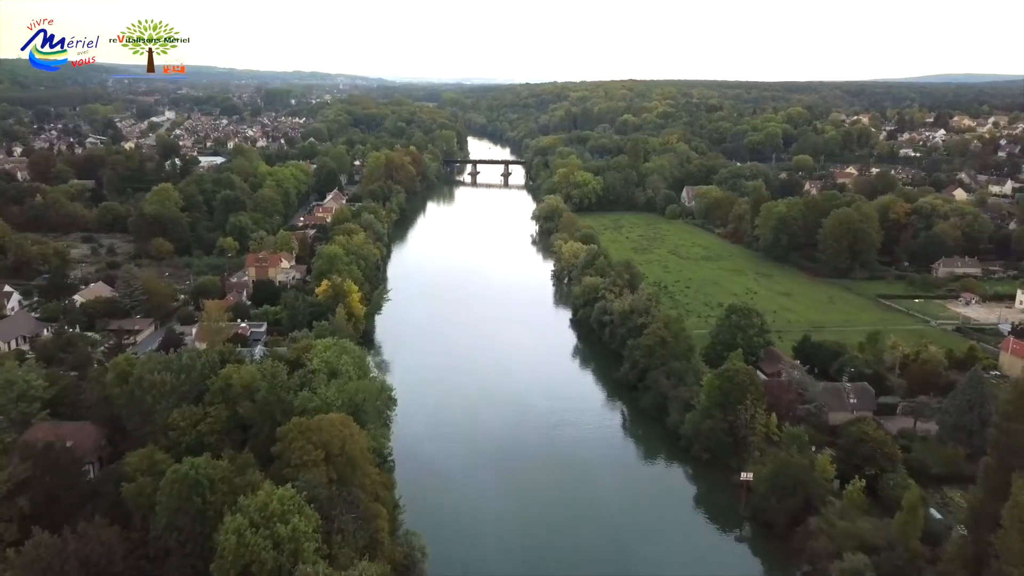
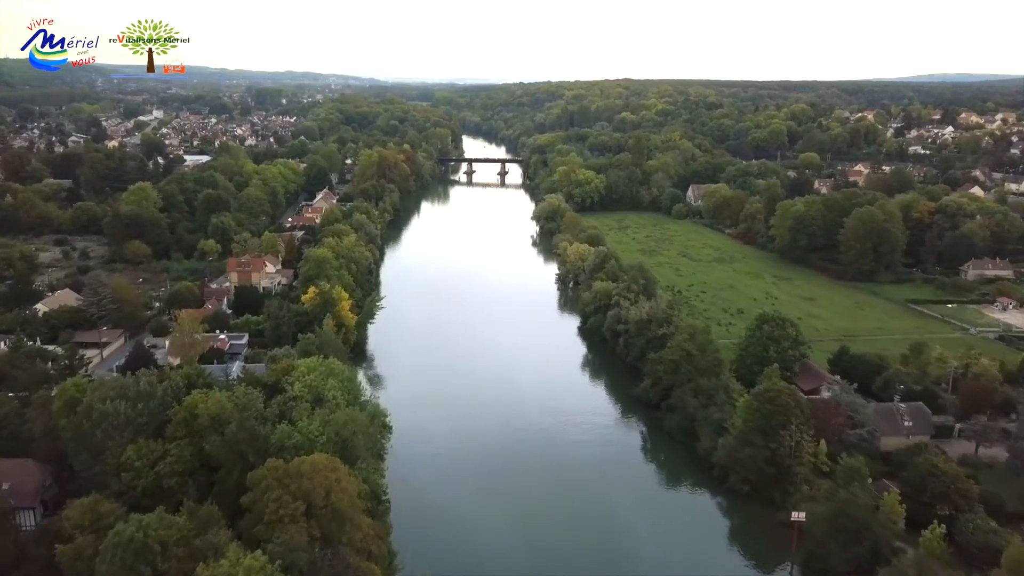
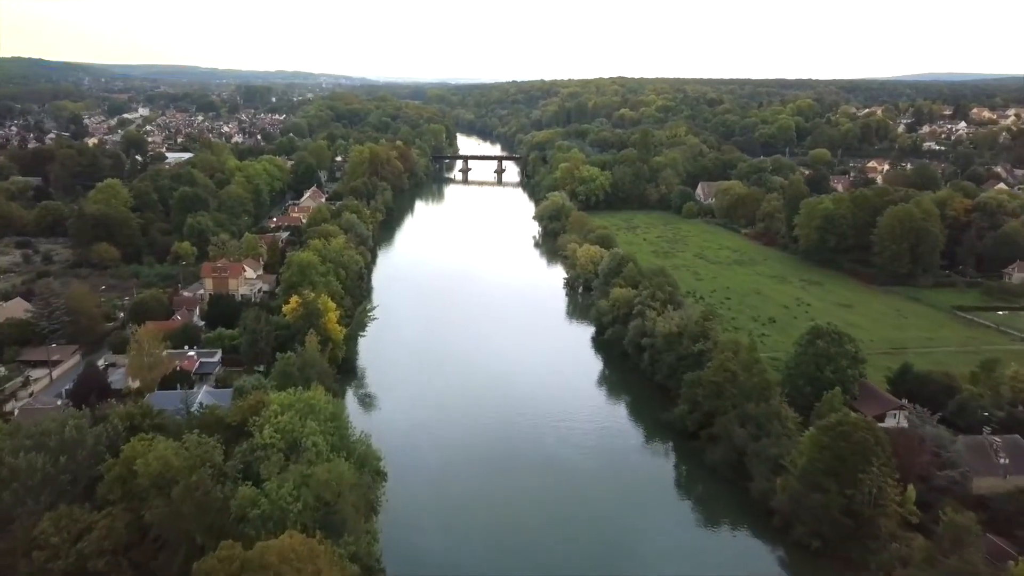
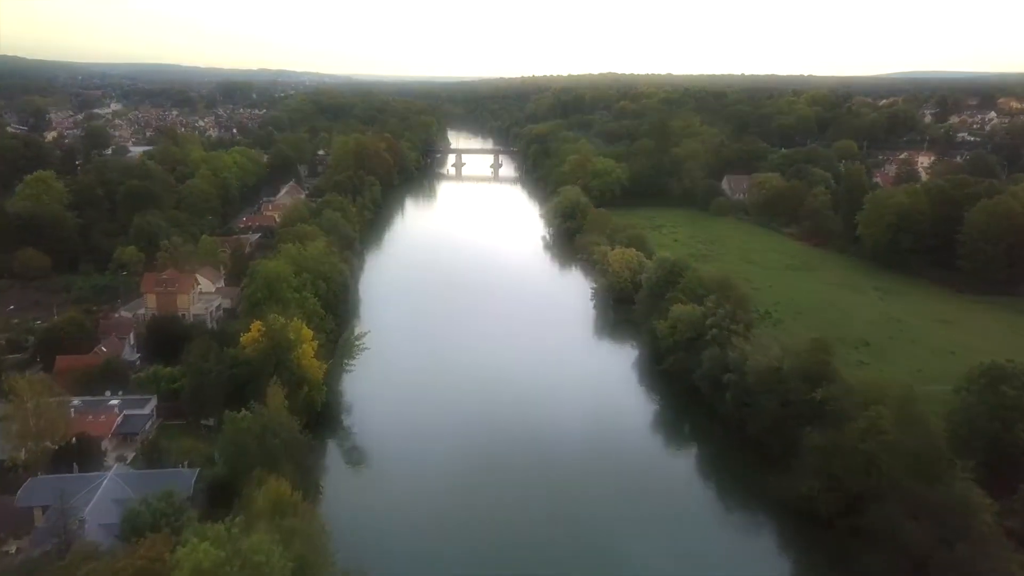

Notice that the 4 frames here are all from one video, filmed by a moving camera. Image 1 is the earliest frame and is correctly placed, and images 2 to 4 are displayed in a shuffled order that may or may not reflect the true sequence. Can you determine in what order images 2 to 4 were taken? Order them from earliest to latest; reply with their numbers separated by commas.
2, 3, 4
